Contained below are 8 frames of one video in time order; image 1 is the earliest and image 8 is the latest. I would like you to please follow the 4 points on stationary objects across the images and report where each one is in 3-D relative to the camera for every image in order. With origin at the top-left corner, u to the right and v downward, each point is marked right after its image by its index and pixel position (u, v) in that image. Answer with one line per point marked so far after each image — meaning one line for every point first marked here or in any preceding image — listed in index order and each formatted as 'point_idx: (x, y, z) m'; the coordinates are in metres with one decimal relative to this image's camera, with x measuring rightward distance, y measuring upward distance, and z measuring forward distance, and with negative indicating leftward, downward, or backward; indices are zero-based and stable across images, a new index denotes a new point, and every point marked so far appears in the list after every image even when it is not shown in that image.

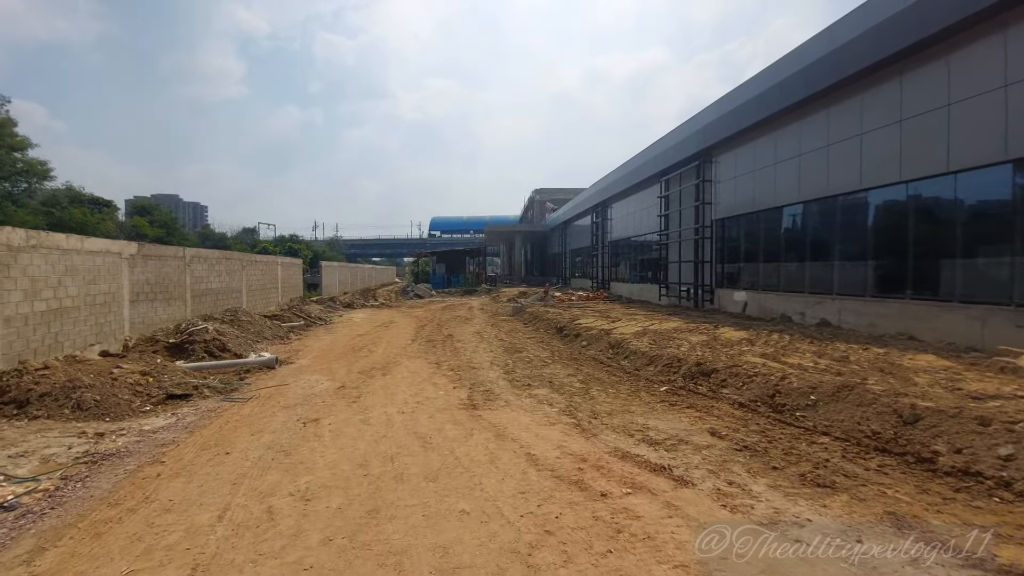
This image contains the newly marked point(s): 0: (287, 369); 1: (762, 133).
0: (-4.5, -1.6, +10.0) m
1: (+8.3, +5.1, +16.7) m
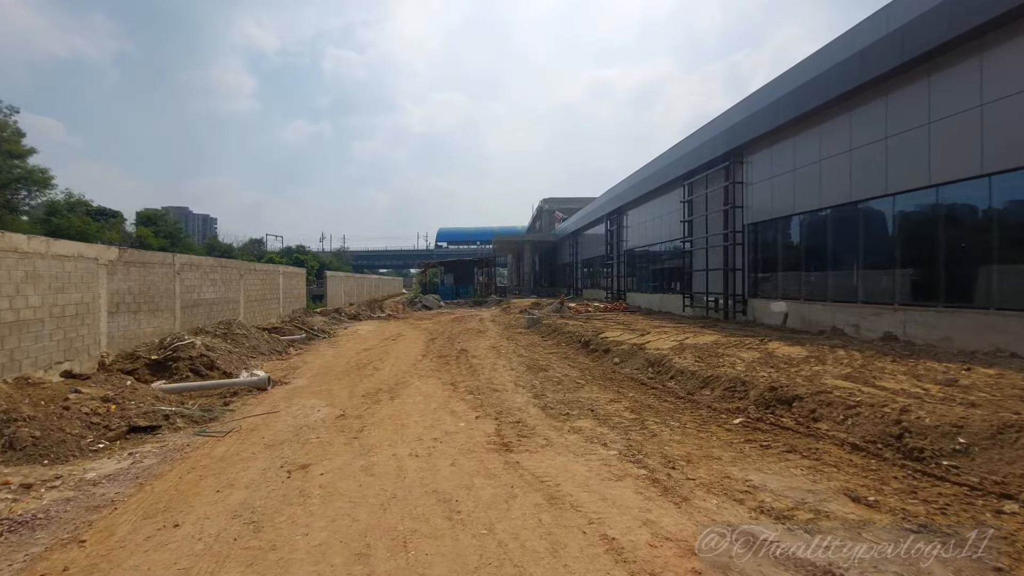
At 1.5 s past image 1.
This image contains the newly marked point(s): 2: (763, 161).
0: (-4.0, -1.8, +8.7) m
1: (+8.8, +4.8, +15.4) m
2: (+8.7, +4.4, +17.4) m
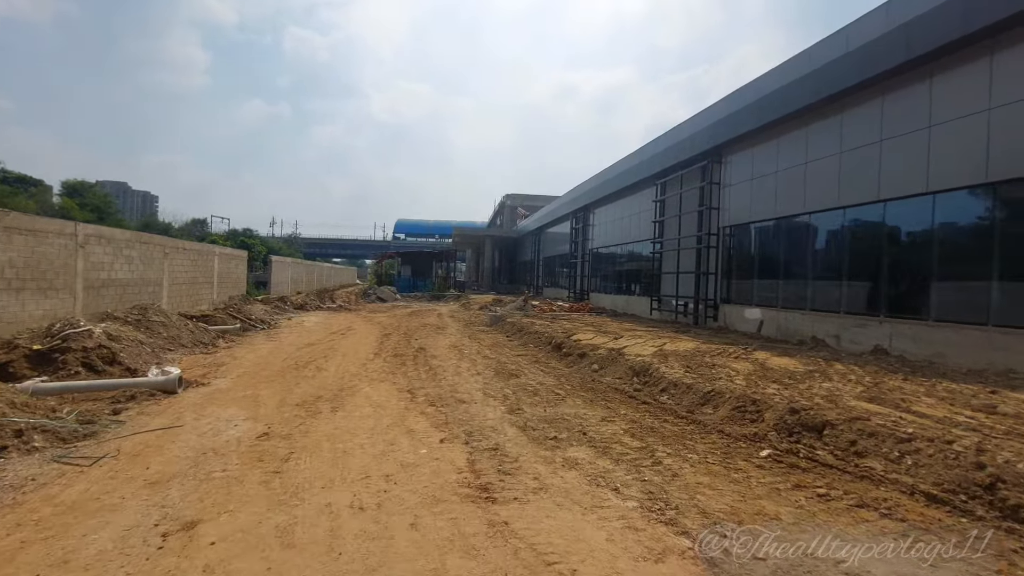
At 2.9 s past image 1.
0: (-4.4, -1.5, +7.1) m
1: (+8.0, +4.6, +14.8) m
2: (+7.7, +4.2, +16.7) m
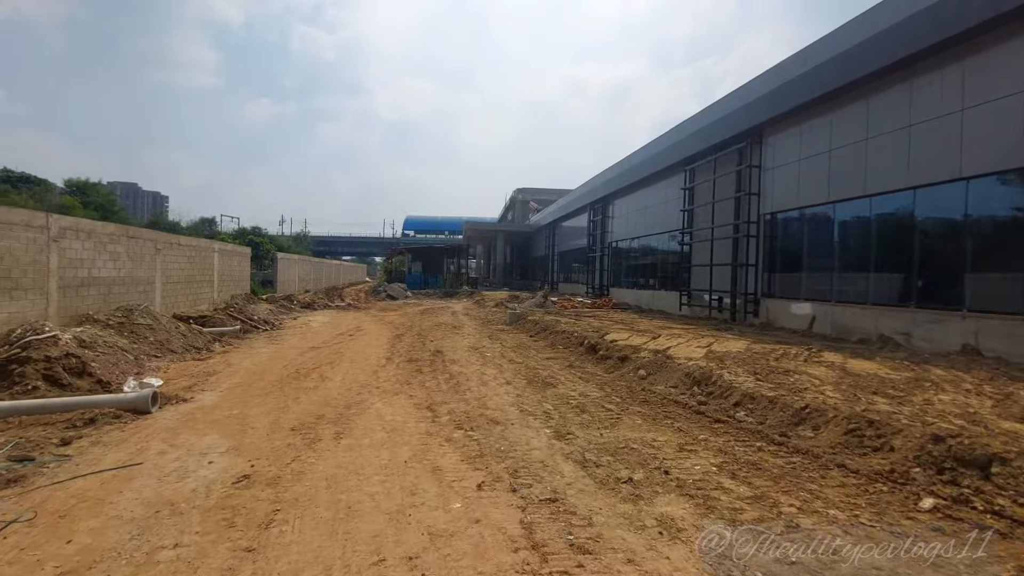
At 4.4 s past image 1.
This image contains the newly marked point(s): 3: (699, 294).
0: (-3.9, -1.5, +5.8) m
1: (+8.6, +4.8, +13.3) m
2: (+8.3, +4.4, +15.2) m
3: (+7.2, -0.2, +19.4) m
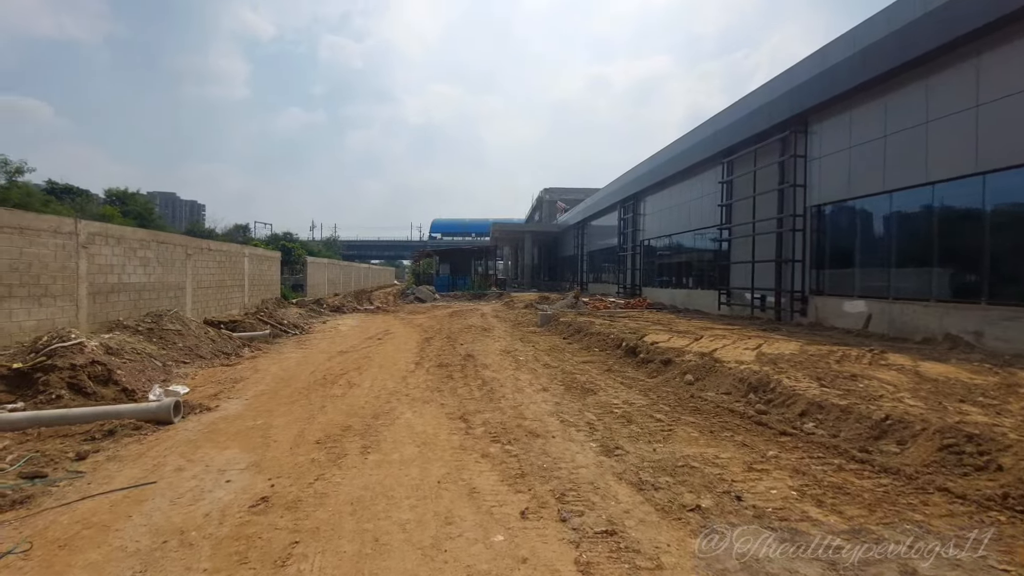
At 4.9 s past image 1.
0: (-3.5, -1.5, +5.5) m
1: (+9.3, +4.9, +12.3) m
2: (+9.2, +4.5, +14.3) m
3: (+8.3, -0.1, +18.5) m
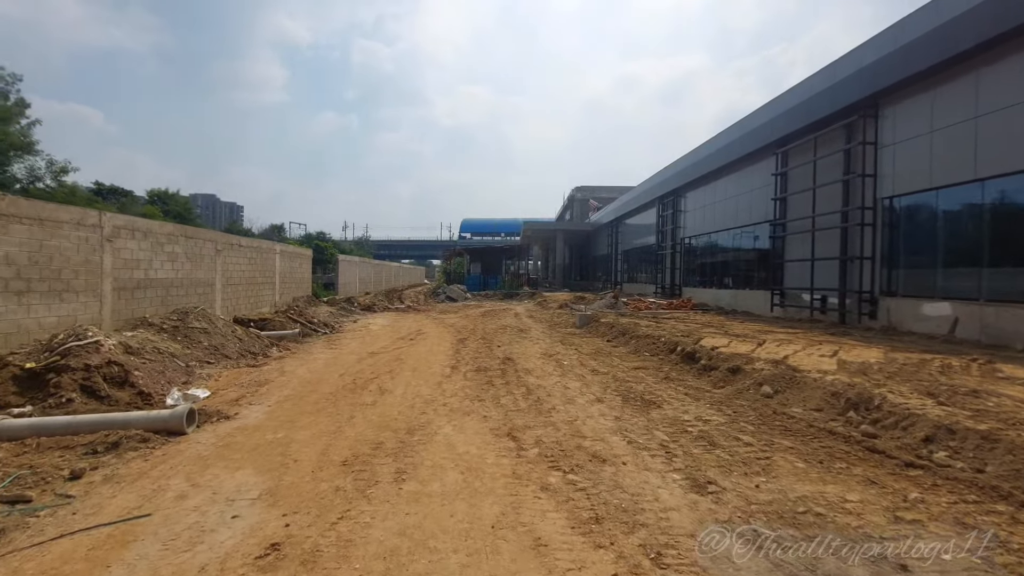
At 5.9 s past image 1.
0: (-3.0, -1.5, +4.9) m
1: (+10.3, +4.9, +10.9) m
2: (+10.2, +4.5, +12.9) m
3: (+9.6, -0.2, +17.2) m
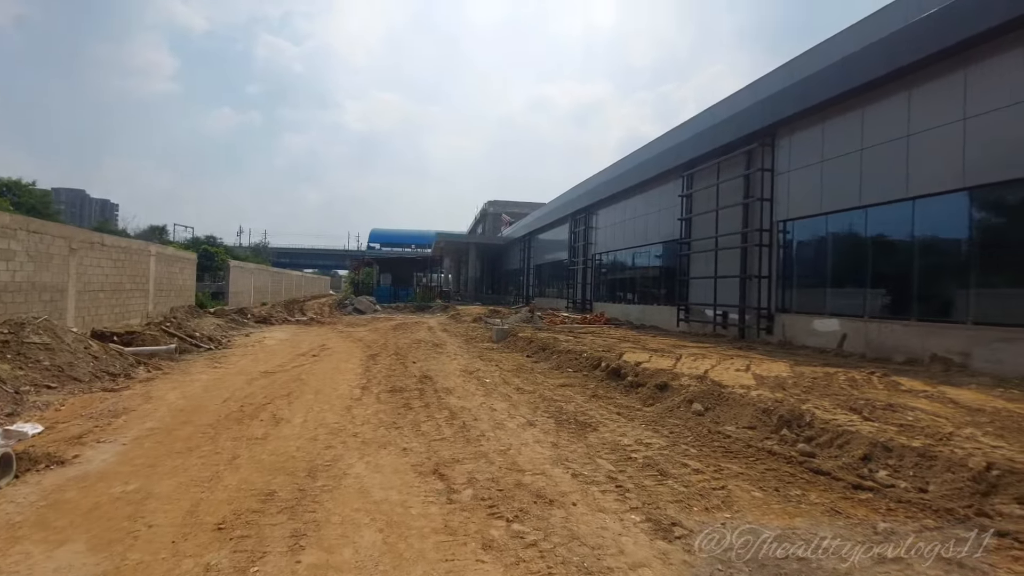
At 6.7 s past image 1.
0: (-3.5, -1.5, +3.6) m
1: (+8.5, +4.5, +12.1) m
2: (+8.1, +4.0, +14.0) m
3: (+6.7, -0.7, +17.9) m
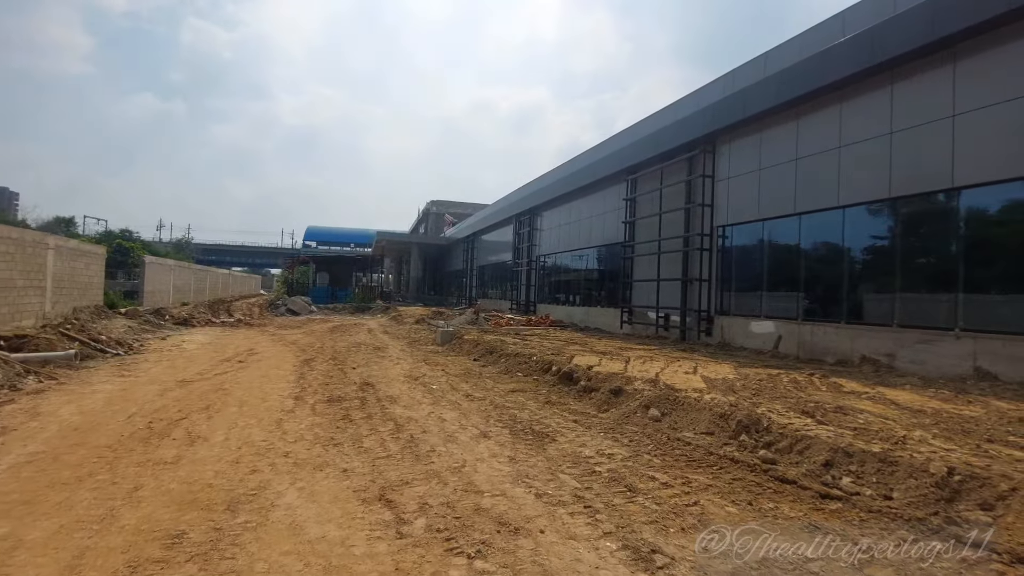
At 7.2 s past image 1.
0: (-3.7, -1.5, +2.8) m
1: (+7.3, +4.4, +12.6) m
2: (+6.7, +3.9, +14.4) m
3: (+4.8, -0.8, +18.2) m
